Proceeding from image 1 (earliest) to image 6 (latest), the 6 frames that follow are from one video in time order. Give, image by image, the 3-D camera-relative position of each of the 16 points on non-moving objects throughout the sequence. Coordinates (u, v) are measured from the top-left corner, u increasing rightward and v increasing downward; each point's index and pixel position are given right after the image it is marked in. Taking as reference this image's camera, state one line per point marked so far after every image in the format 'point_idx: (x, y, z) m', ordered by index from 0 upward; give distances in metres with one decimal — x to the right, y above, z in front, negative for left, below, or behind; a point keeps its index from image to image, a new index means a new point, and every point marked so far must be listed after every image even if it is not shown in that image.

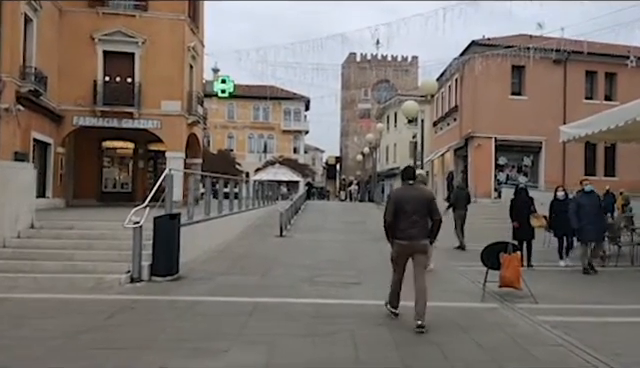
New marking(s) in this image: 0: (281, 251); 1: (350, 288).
0: (-0.9, -1.5, +16.0) m
1: (+0.5, -1.6, +10.8) m
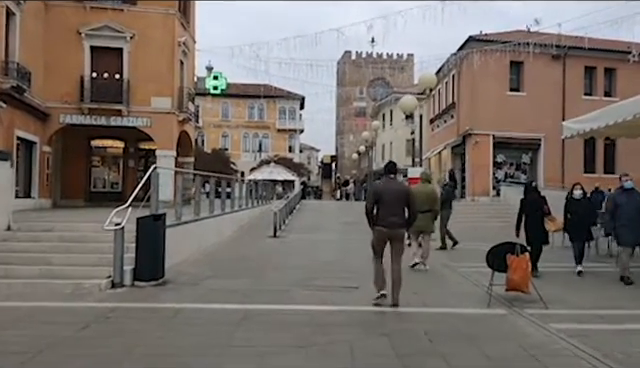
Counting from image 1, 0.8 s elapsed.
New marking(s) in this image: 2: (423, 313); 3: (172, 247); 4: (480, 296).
0: (-1.0, -1.5, +15.3) m
1: (+0.4, -1.5, +10.2) m
2: (+1.2, -1.6, +8.6) m
3: (-2.7, -1.1, +12.9) m
4: (+2.2, -1.5, +9.8) m
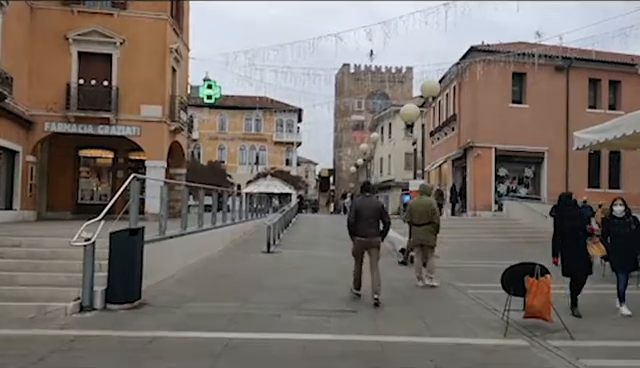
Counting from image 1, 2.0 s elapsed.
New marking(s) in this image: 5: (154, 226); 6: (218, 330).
0: (-1.1, -1.7, +14.3) m
1: (+0.3, -1.7, +9.1) m
2: (+1.2, -1.7, +7.6) m
3: (-2.7, -1.3, +11.8) m
4: (+2.1, -1.7, +8.7) m
5: (-2.9, -0.7, +12.4) m
6: (-1.2, -1.6, +8.1) m
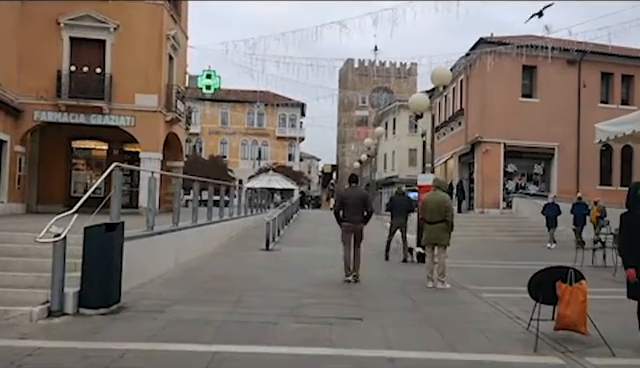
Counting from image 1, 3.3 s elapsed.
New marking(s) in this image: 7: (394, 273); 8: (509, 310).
0: (-1.0, -1.6, +13.2) m
1: (+0.3, -1.6, +8.0) m
2: (+1.2, -1.6, +6.5) m
3: (-2.7, -1.2, +10.7) m
4: (+2.1, -1.6, +7.7) m
5: (-2.8, -0.6, +11.4) m
6: (-1.2, -1.5, +7.0) m
7: (+1.4, -1.7, +13.4) m
8: (+2.5, -1.6, +9.4) m
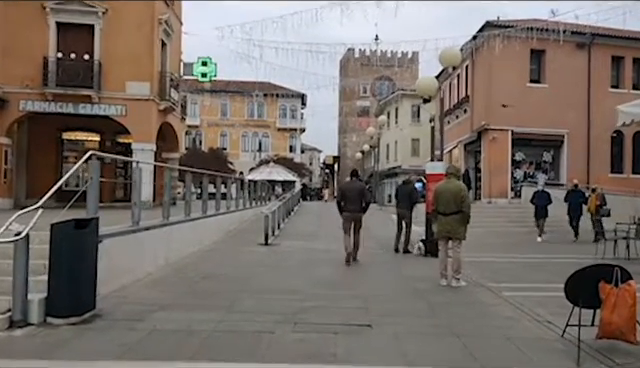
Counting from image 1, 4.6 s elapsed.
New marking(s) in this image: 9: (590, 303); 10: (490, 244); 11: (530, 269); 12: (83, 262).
0: (-1.0, -1.4, +12.1) m
1: (+0.4, -1.5, +7.0) m
2: (+1.2, -1.5, +5.4) m
3: (-2.7, -1.1, +9.7) m
4: (+2.2, -1.5, +6.6) m
5: (-2.8, -0.5, +10.3) m
6: (-1.1, -1.4, +6.0) m
7: (+1.4, -1.5, +12.3) m
8: (+2.5, -1.5, +8.3) m
9: (+2.4, -1.0, +6.3) m
10: (+4.5, -1.6, +18.9) m
11: (+3.7, -1.5, +12.9) m
12: (-2.4, -0.8, +7.3) m
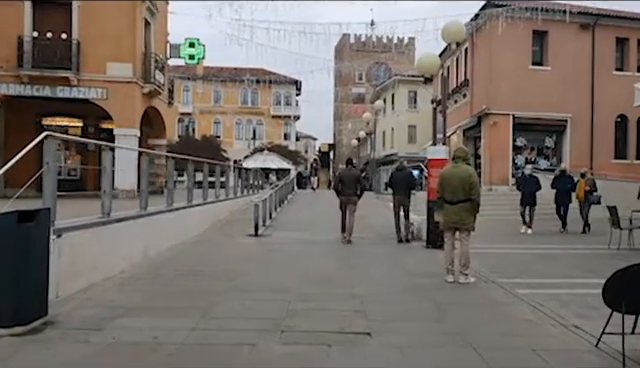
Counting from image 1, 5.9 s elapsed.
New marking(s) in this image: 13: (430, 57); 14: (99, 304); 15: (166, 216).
0: (-1.1, -1.2, +11.0) m
1: (+0.3, -1.3, +5.9) m
2: (+1.1, -1.4, +4.3) m
3: (-2.8, -0.9, +8.5) m
4: (+2.1, -1.3, +5.5) m
5: (-2.9, -0.3, +9.2) m
6: (-1.2, -1.3, +4.9) m
7: (+1.3, -1.2, +11.2) m
8: (+2.4, -1.3, +7.3) m
9: (+2.3, -0.9, +5.2) m
10: (+4.3, -1.2, +17.9) m
11: (+3.6, -1.3, +11.8) m
12: (-2.5, -0.7, +6.1) m
13: (+2.4, +2.8, +16.0) m
14: (-2.3, -1.2, +7.5) m
15: (-2.8, -0.6, +13.1) m
